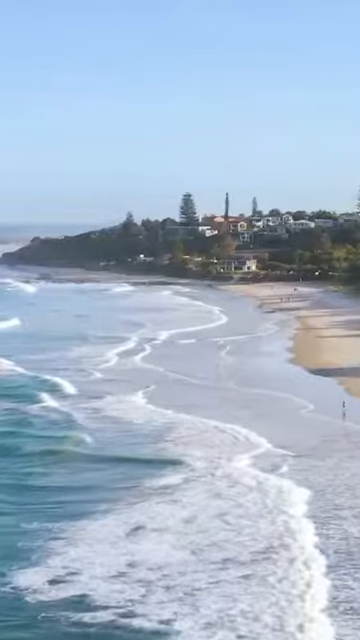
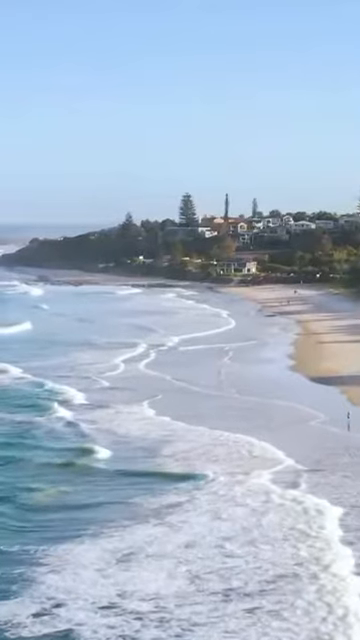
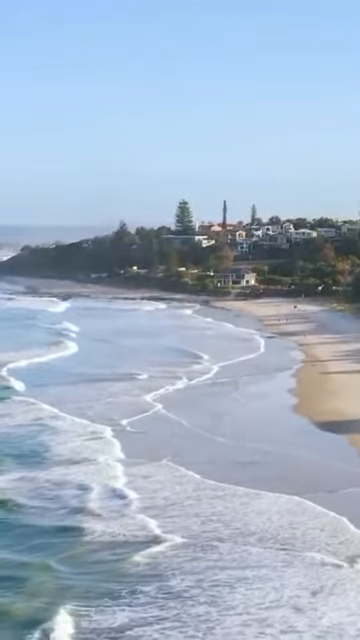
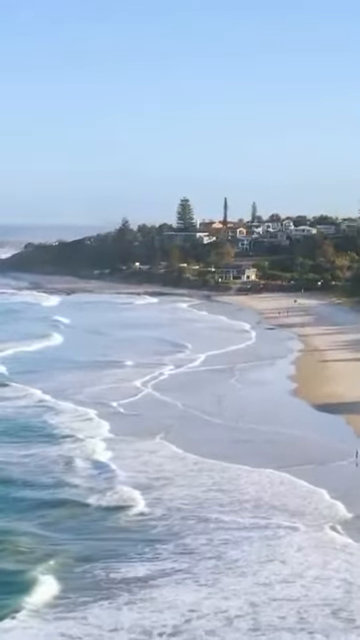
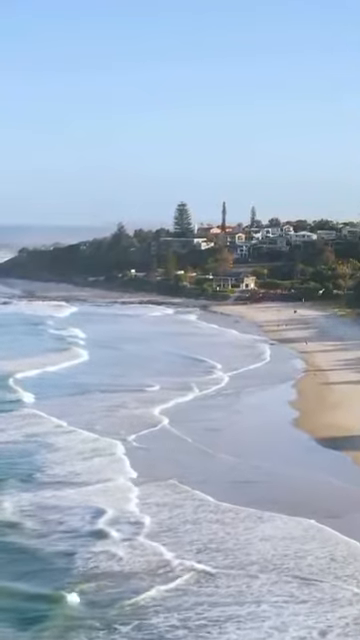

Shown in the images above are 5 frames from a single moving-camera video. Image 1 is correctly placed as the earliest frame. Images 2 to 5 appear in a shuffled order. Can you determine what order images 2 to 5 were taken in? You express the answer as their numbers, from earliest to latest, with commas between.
2, 4, 3, 5
